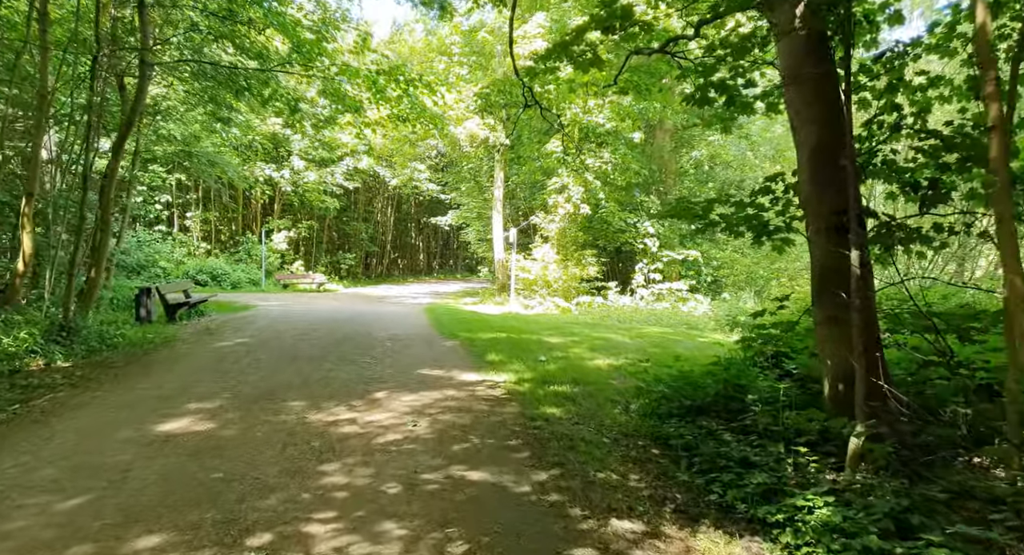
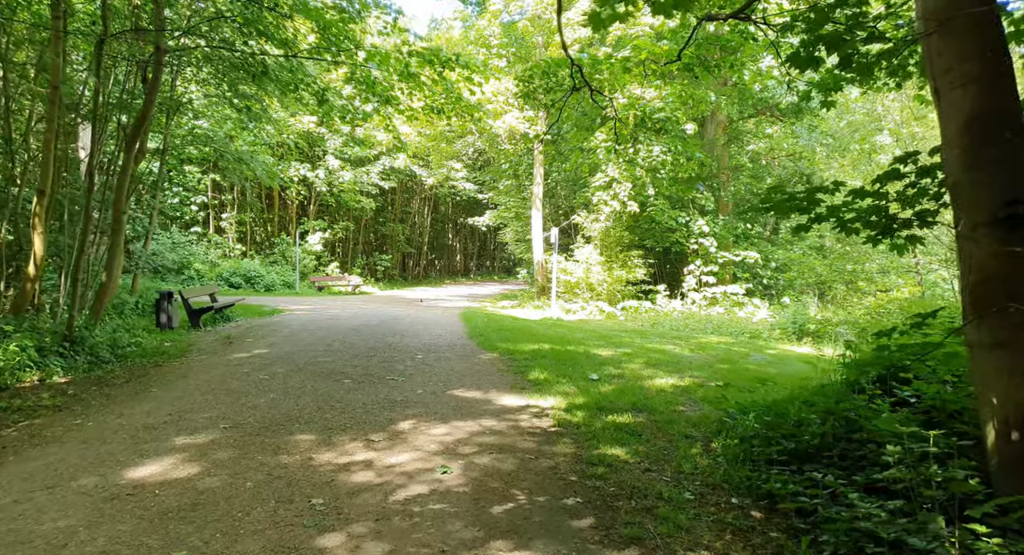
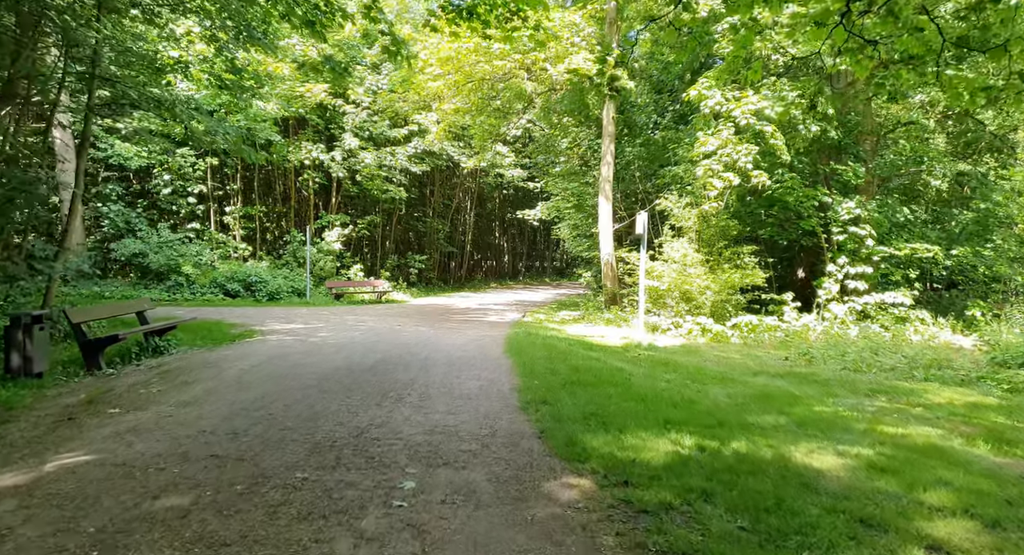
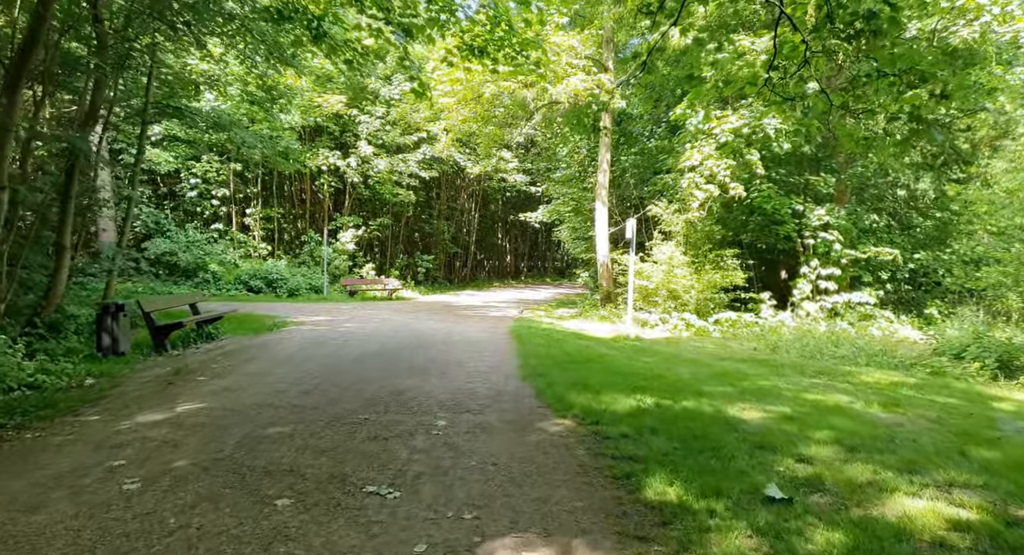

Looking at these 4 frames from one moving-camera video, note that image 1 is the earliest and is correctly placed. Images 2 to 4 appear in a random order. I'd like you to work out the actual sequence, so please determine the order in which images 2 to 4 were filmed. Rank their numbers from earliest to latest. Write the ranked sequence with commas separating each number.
2, 4, 3
